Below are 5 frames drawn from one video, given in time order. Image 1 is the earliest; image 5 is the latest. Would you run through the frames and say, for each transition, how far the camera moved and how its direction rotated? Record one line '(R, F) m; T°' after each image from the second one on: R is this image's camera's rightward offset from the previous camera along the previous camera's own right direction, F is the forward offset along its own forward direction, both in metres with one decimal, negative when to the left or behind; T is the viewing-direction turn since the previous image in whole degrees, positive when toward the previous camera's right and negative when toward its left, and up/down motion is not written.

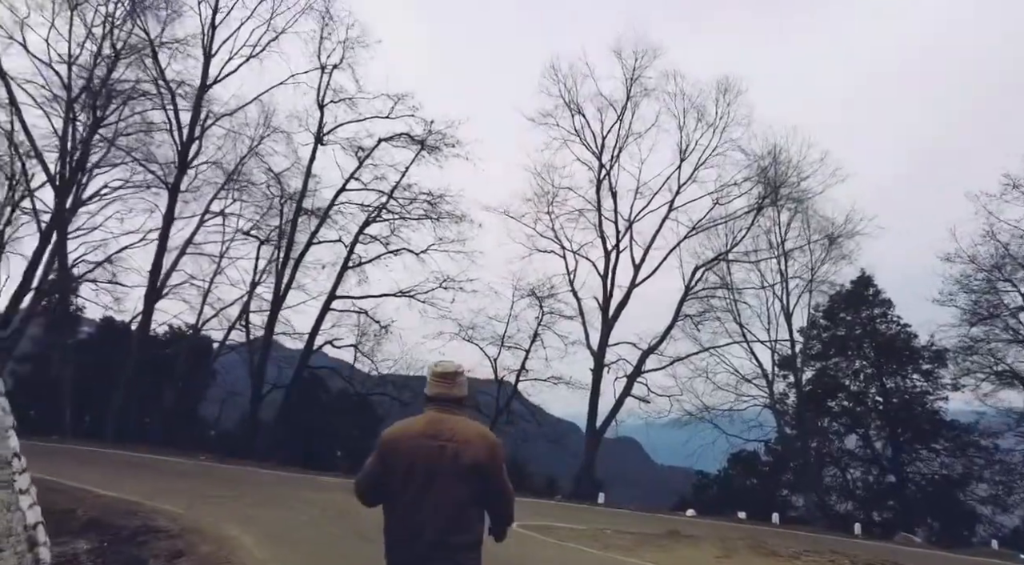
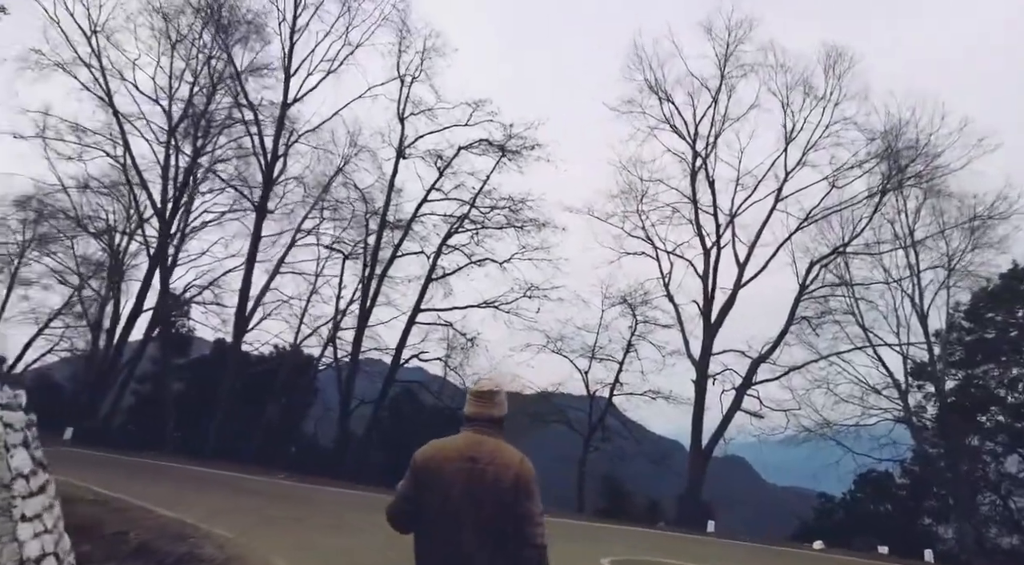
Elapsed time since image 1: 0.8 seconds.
(+0.1, +1.3) m; -8°
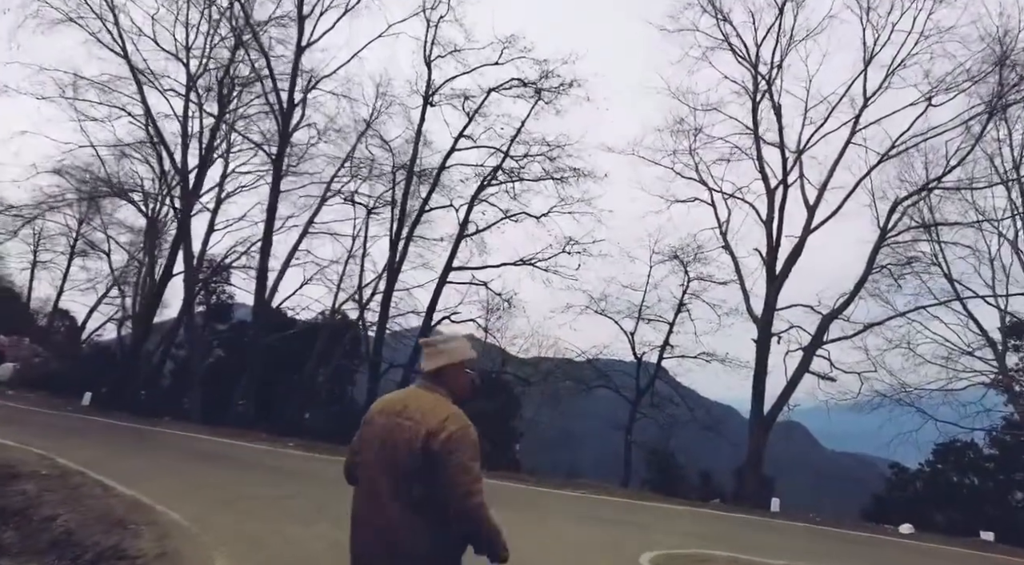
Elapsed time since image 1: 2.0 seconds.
(+0.3, +1.8) m; -4°
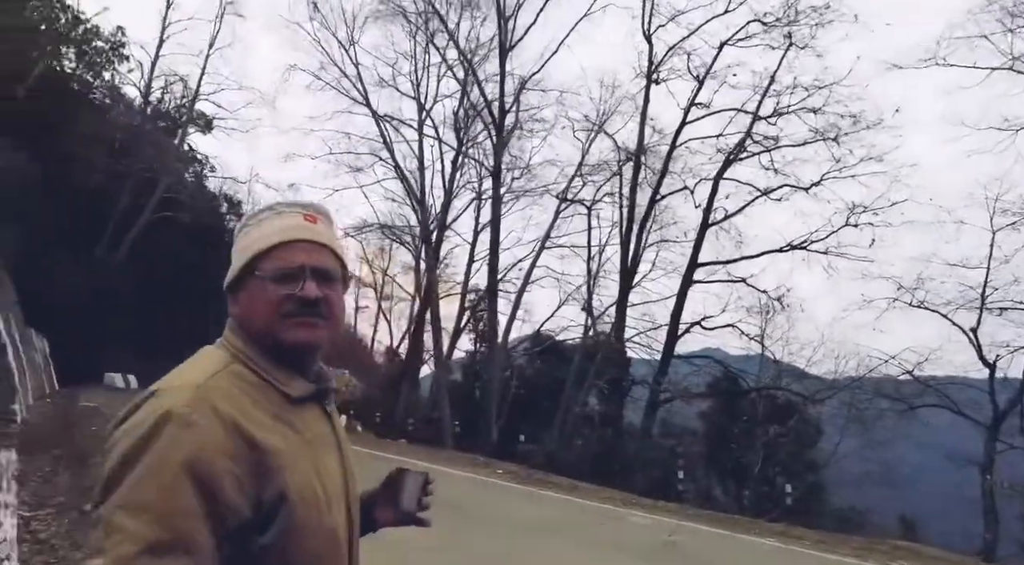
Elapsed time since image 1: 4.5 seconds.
(+0.4, +3.5) m; -22°
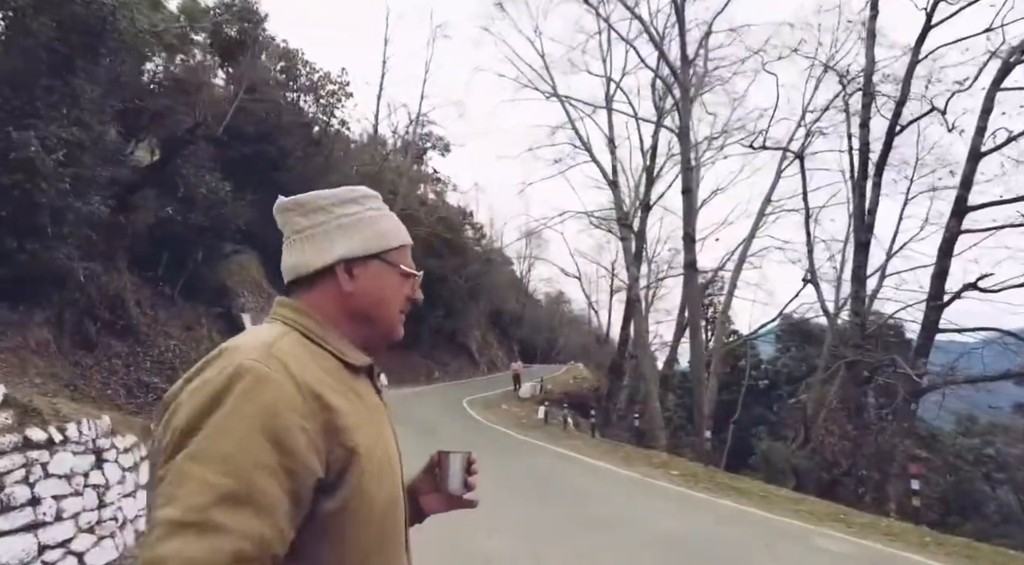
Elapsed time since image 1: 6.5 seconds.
(+0.4, +2.6) m; -18°
